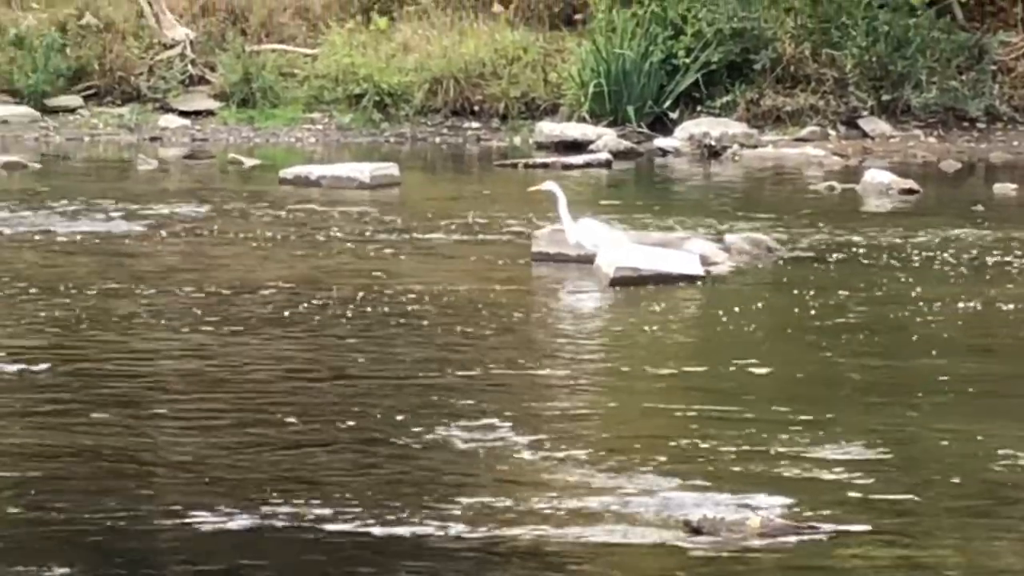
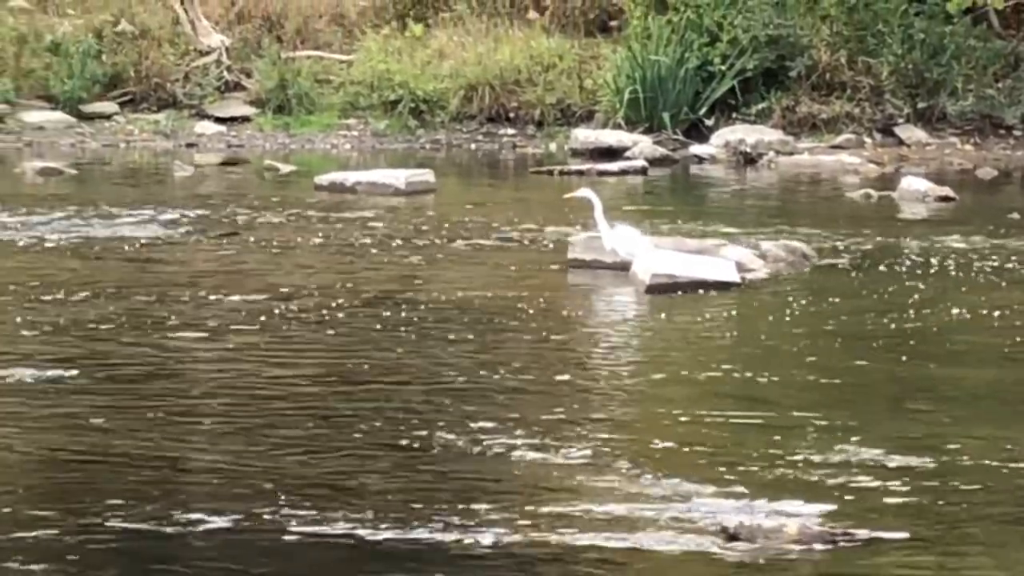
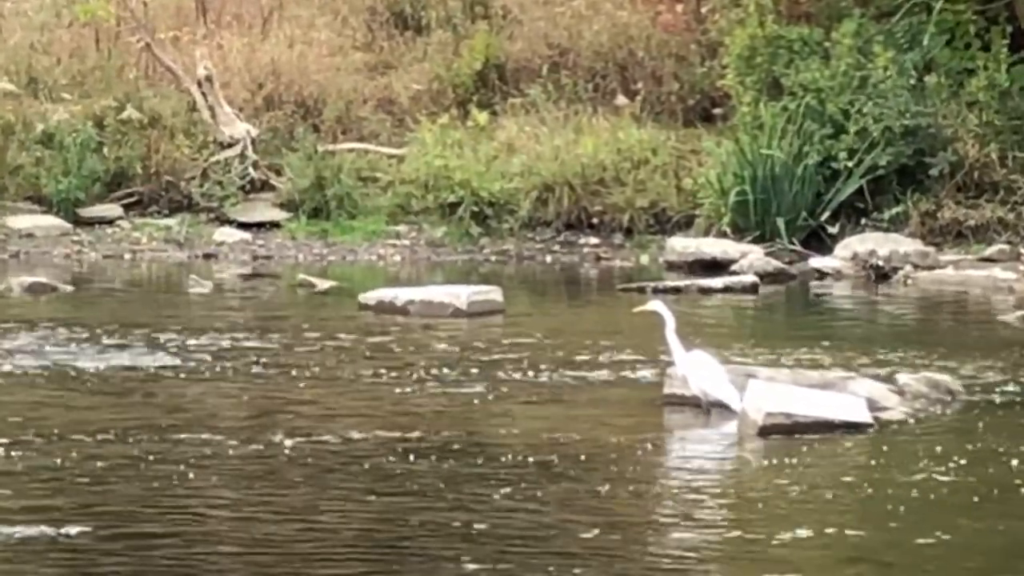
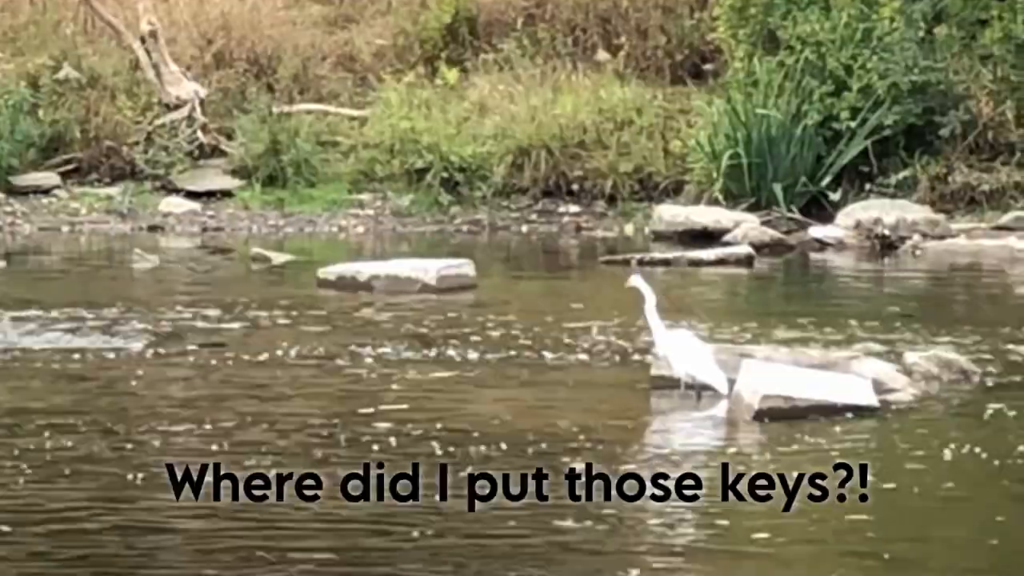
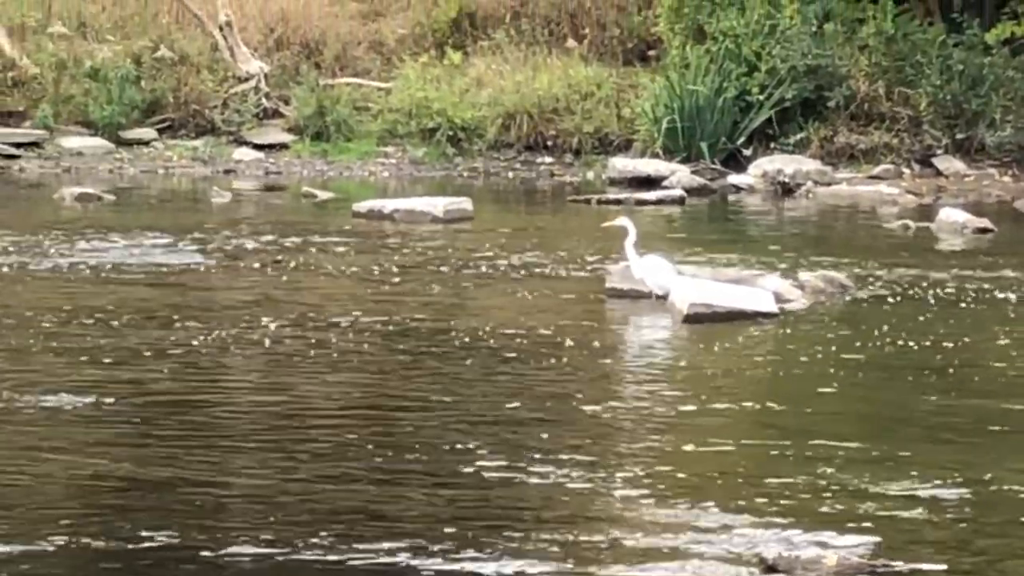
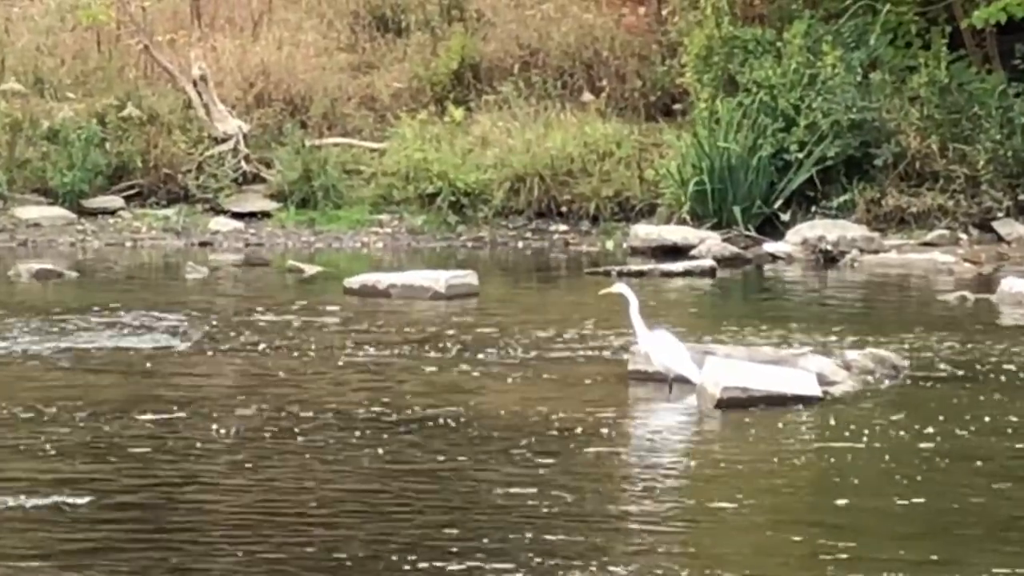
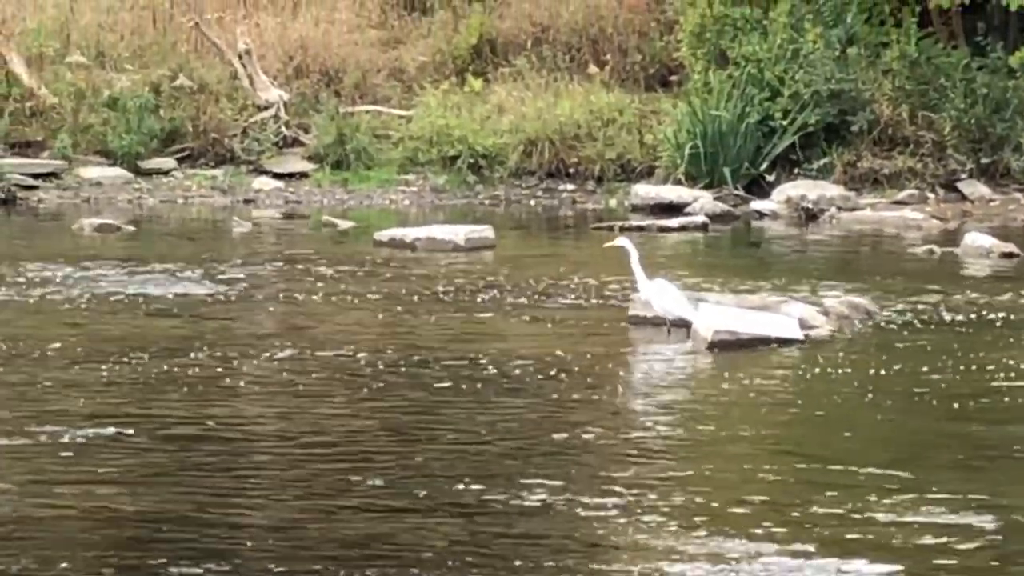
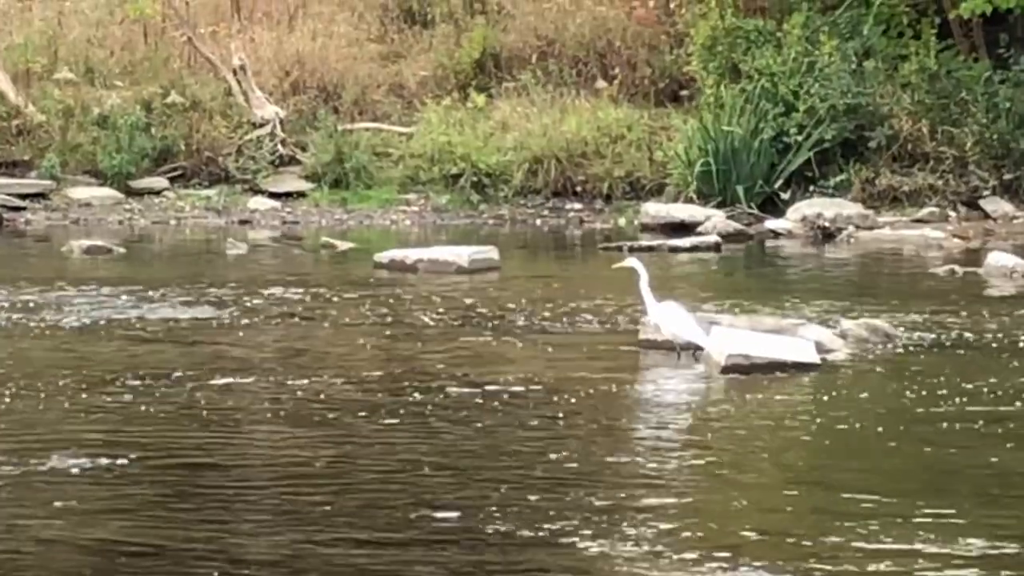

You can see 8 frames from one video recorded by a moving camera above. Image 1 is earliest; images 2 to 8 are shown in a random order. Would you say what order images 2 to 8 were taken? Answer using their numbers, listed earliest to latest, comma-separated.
2, 5, 7, 8, 6, 3, 4
